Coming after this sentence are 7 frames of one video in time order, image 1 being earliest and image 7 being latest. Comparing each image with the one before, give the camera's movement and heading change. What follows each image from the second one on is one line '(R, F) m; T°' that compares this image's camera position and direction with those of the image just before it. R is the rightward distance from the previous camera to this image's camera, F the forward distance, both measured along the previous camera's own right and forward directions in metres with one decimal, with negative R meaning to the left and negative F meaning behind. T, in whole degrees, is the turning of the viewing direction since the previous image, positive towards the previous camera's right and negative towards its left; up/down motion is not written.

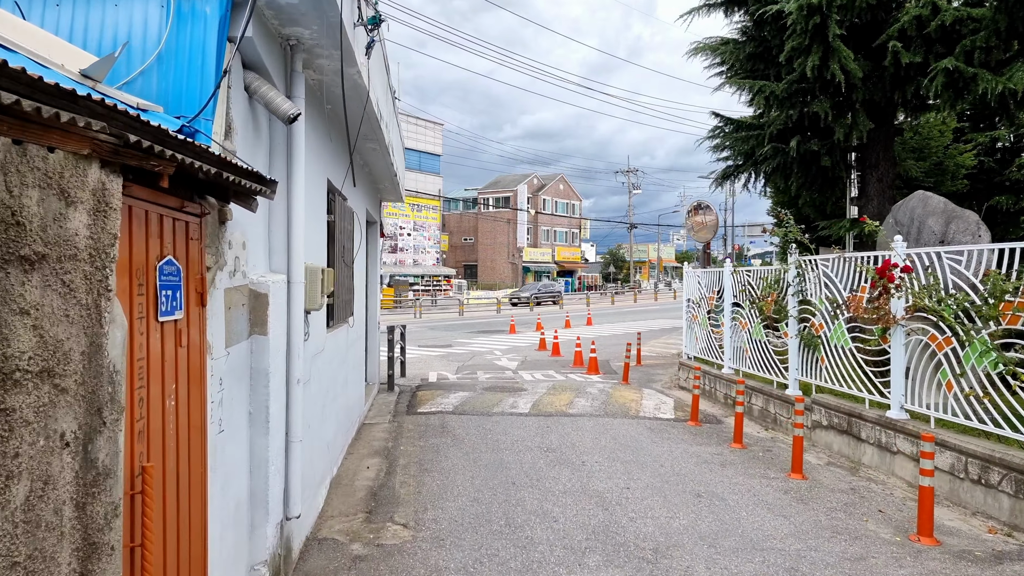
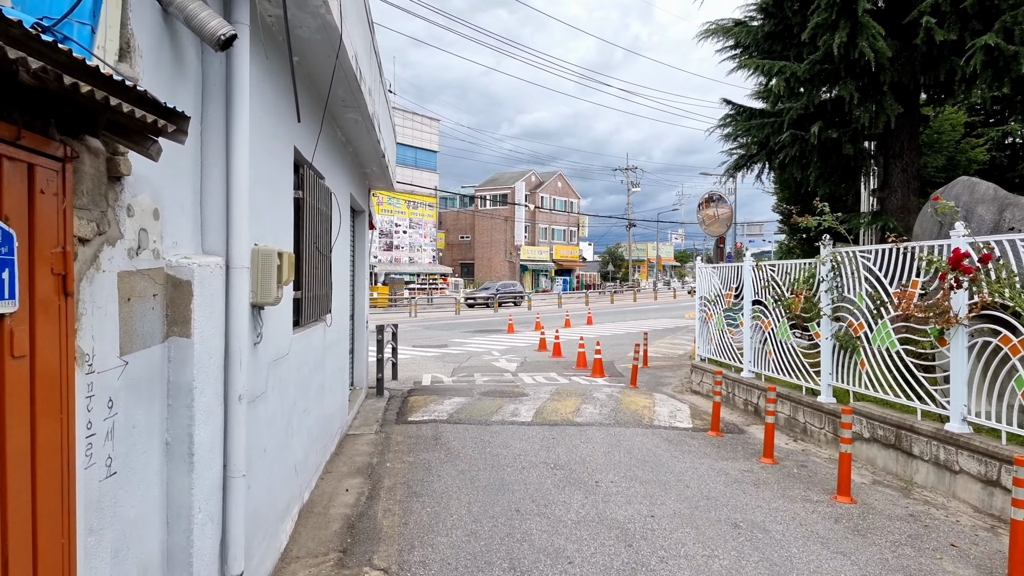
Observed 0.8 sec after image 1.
(-0.1, +0.9) m; 0°
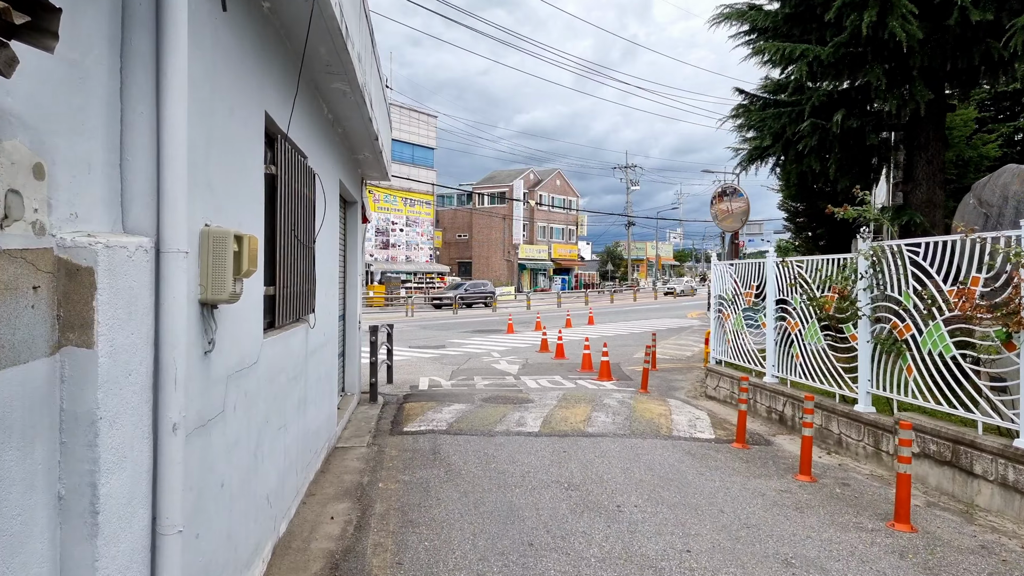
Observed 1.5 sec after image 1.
(-0.1, +0.7) m; 0°
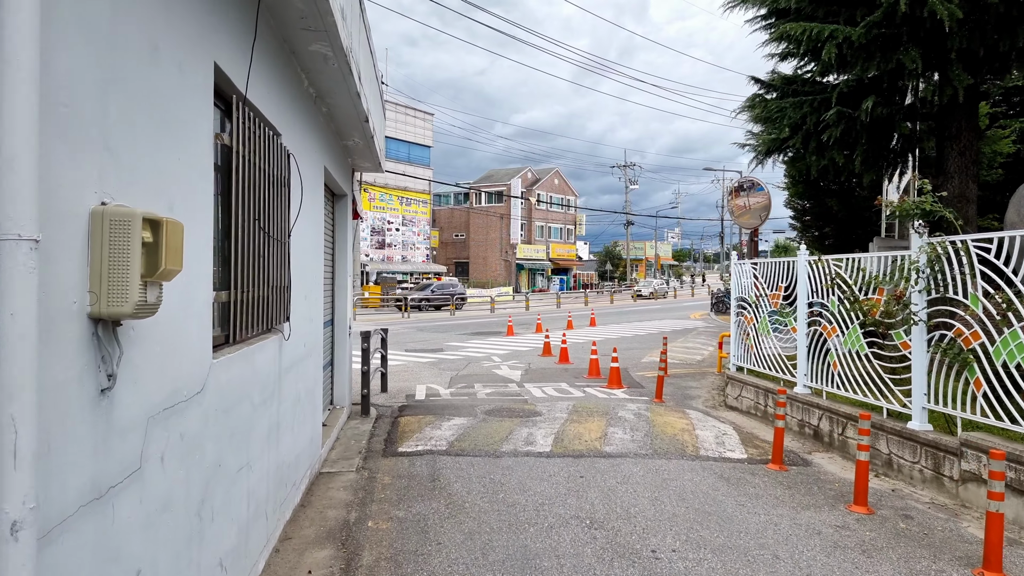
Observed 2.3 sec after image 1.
(-0.1, +0.8) m; 0°
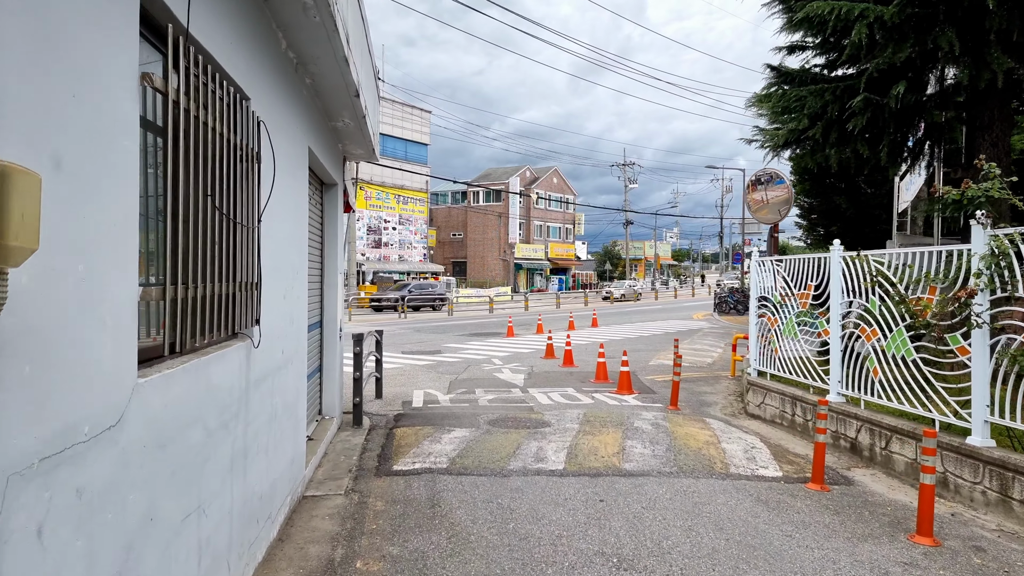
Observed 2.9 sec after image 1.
(-0.1, +0.7) m; 0°
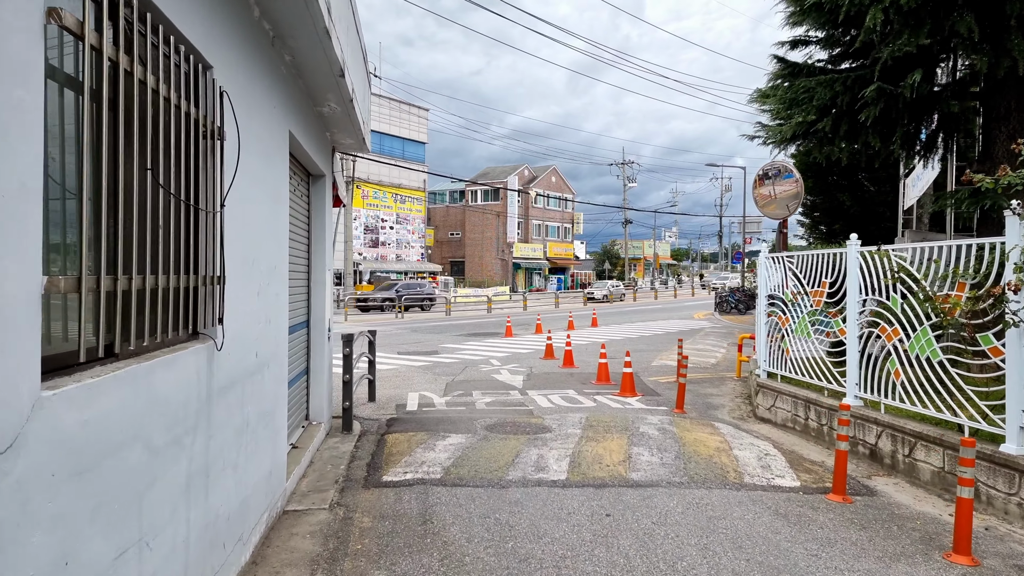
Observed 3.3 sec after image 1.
(0.0, +0.4) m; 0°
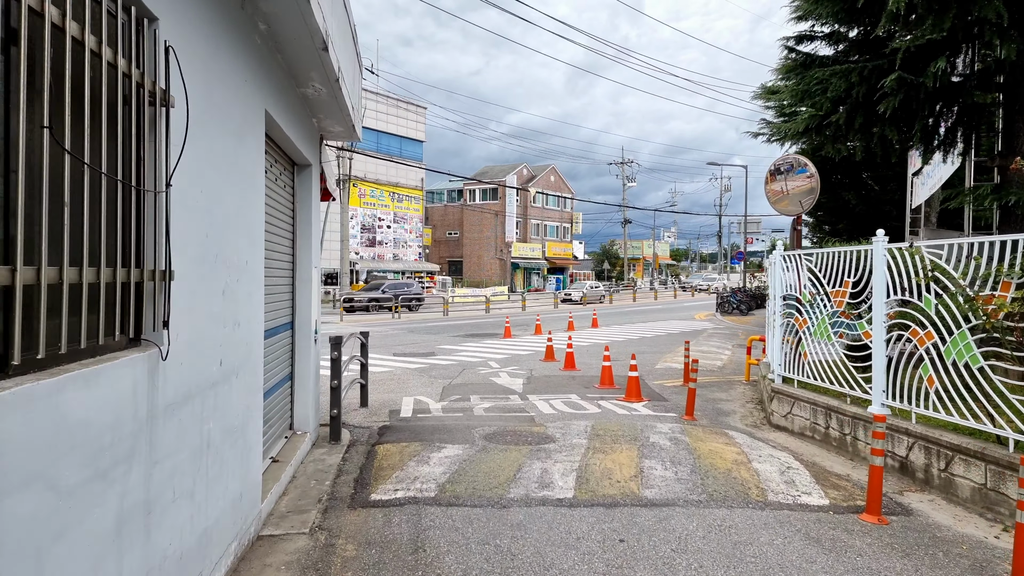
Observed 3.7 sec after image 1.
(0.0, +0.5) m; 0°
